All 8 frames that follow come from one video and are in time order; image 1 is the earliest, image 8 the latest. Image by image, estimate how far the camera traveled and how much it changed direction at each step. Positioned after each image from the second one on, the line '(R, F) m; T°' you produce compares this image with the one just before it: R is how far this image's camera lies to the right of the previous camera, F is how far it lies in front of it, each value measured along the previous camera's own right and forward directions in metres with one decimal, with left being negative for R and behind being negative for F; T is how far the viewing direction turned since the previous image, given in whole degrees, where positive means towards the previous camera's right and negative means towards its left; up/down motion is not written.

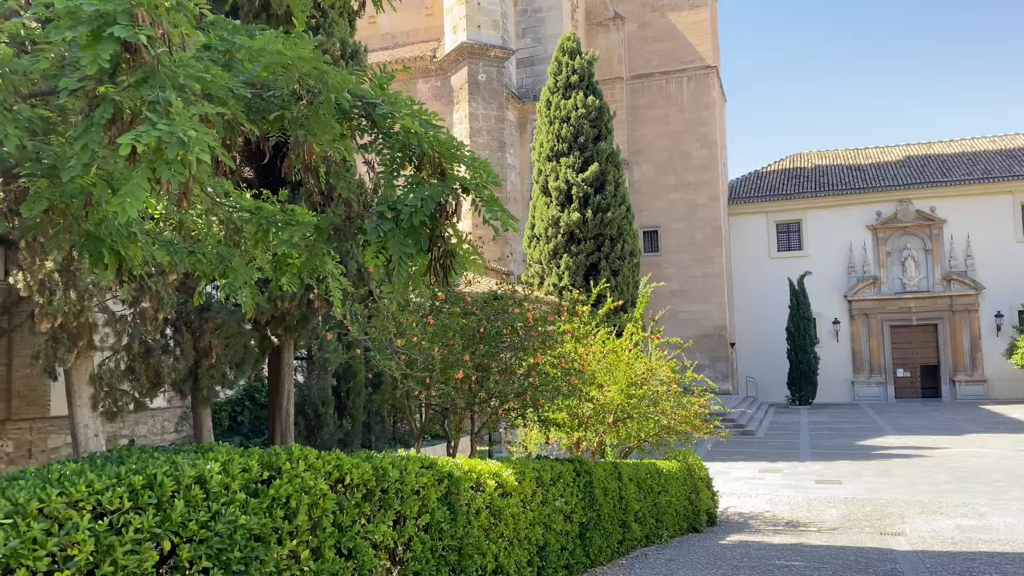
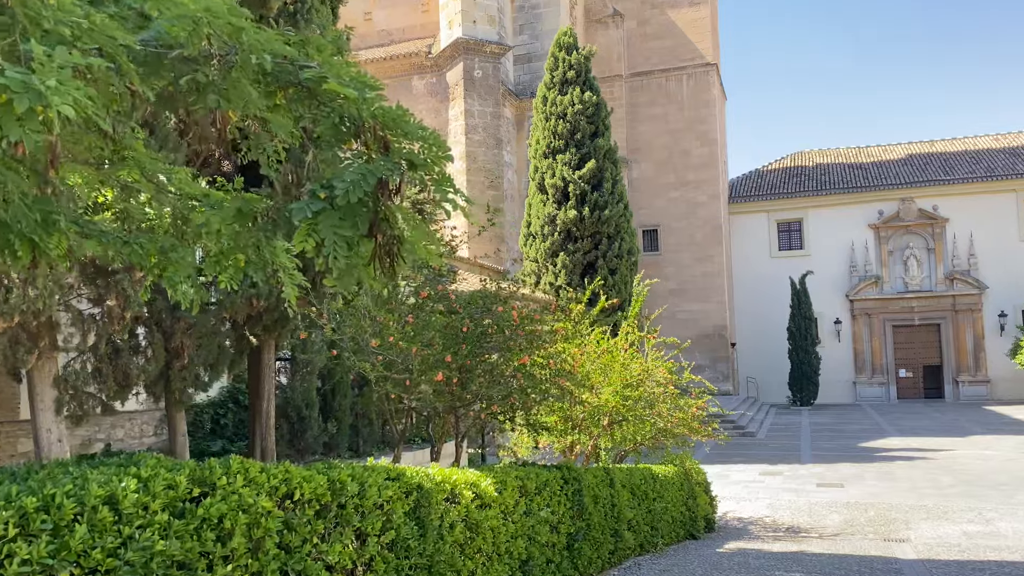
(+0.1, +0.3) m; 0°
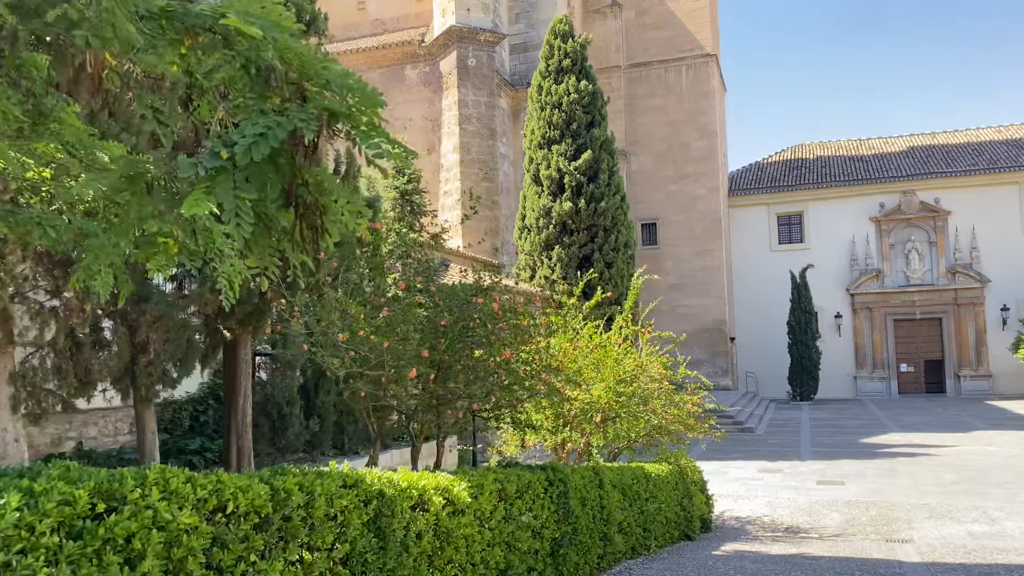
(+0.1, +0.3) m; 0°
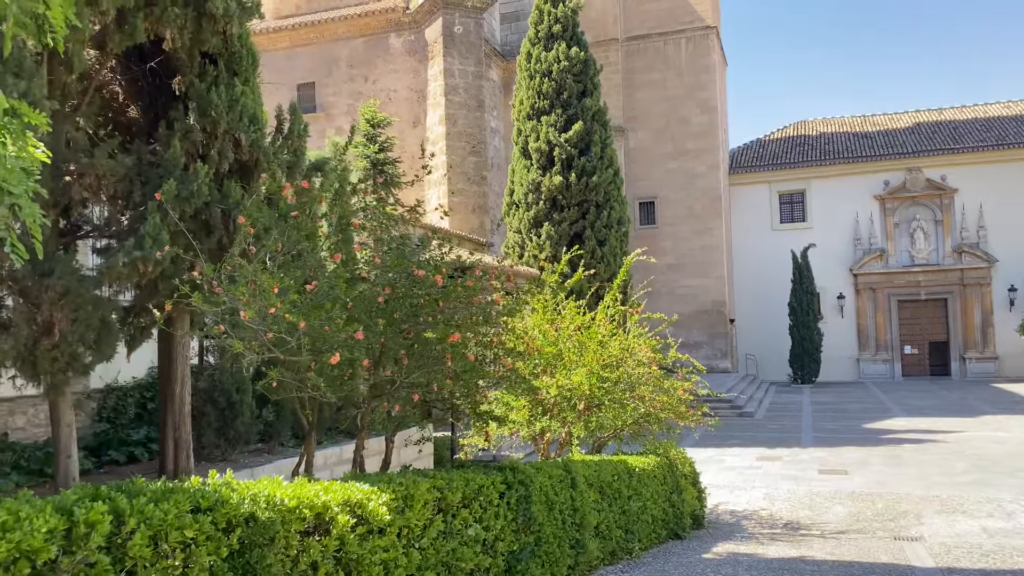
(+0.2, +0.7) m; 0°
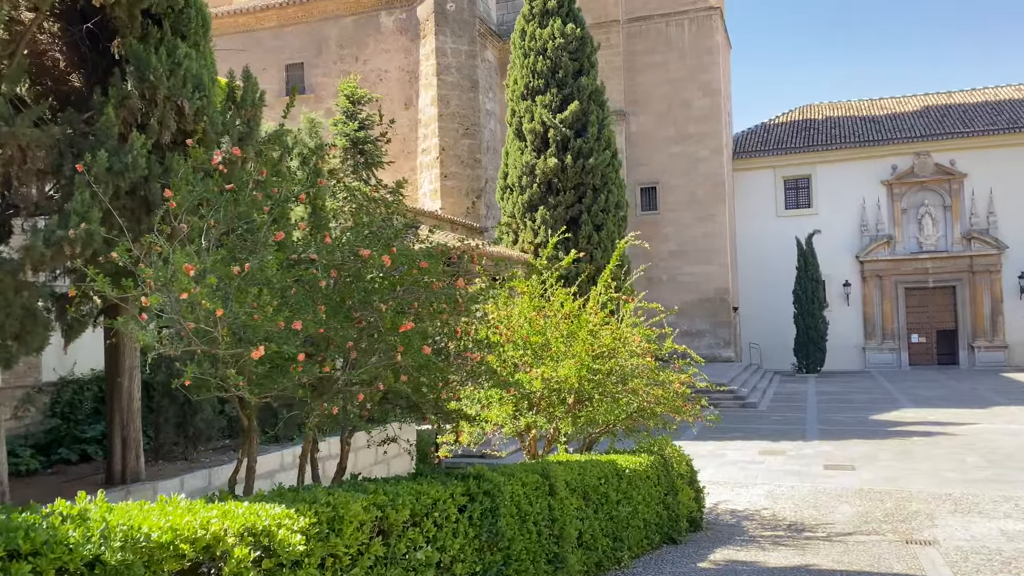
(+0.2, +0.5) m; 0°
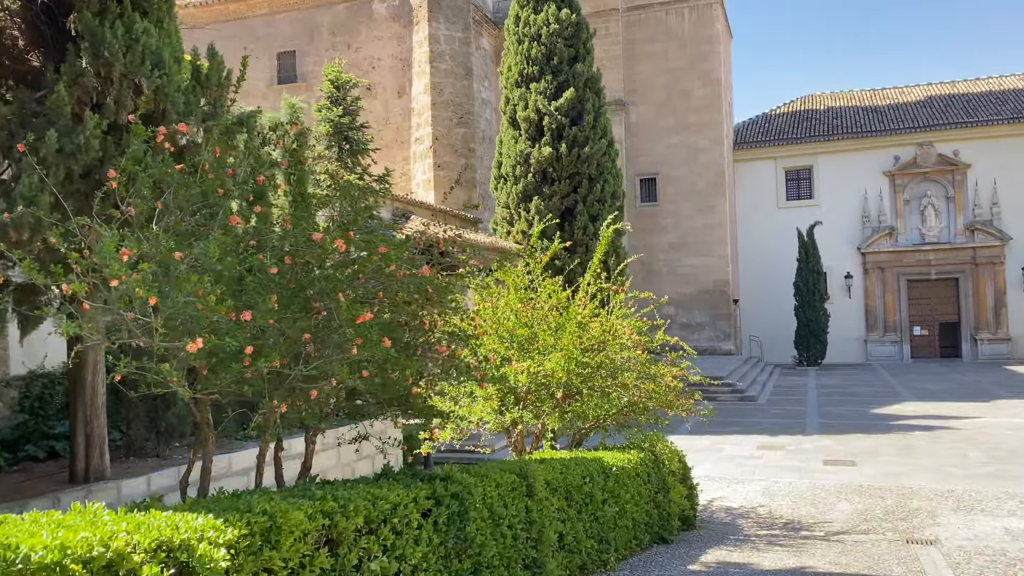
(+0.1, +0.3) m; 0°
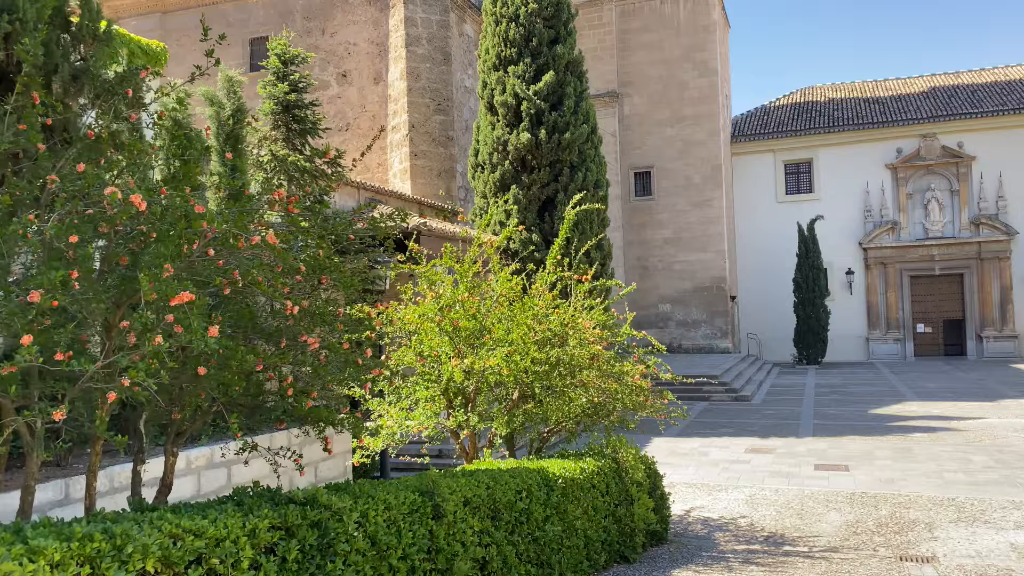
(+0.4, +0.7) m; 0°
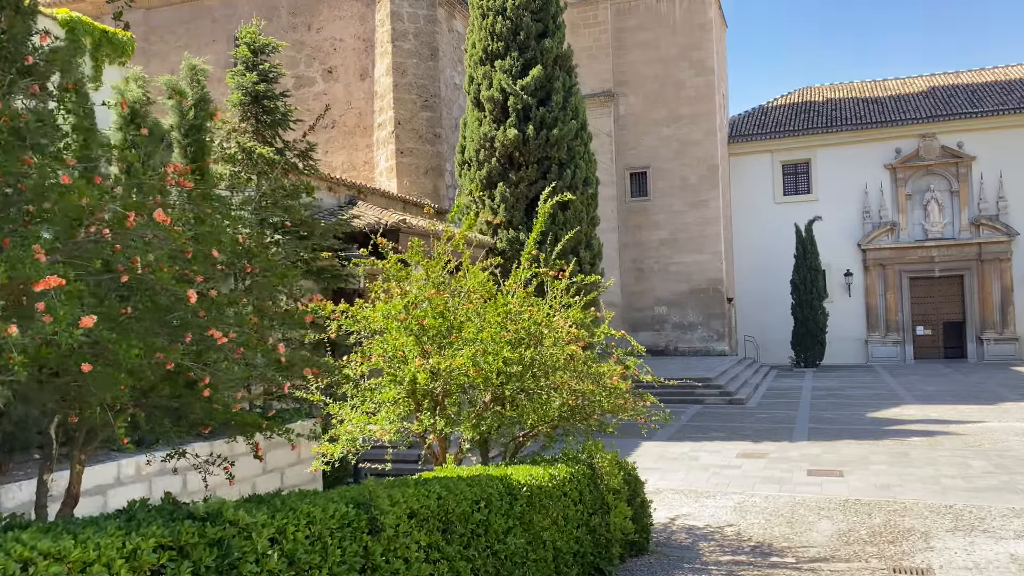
(+0.2, +0.3) m; 0°
